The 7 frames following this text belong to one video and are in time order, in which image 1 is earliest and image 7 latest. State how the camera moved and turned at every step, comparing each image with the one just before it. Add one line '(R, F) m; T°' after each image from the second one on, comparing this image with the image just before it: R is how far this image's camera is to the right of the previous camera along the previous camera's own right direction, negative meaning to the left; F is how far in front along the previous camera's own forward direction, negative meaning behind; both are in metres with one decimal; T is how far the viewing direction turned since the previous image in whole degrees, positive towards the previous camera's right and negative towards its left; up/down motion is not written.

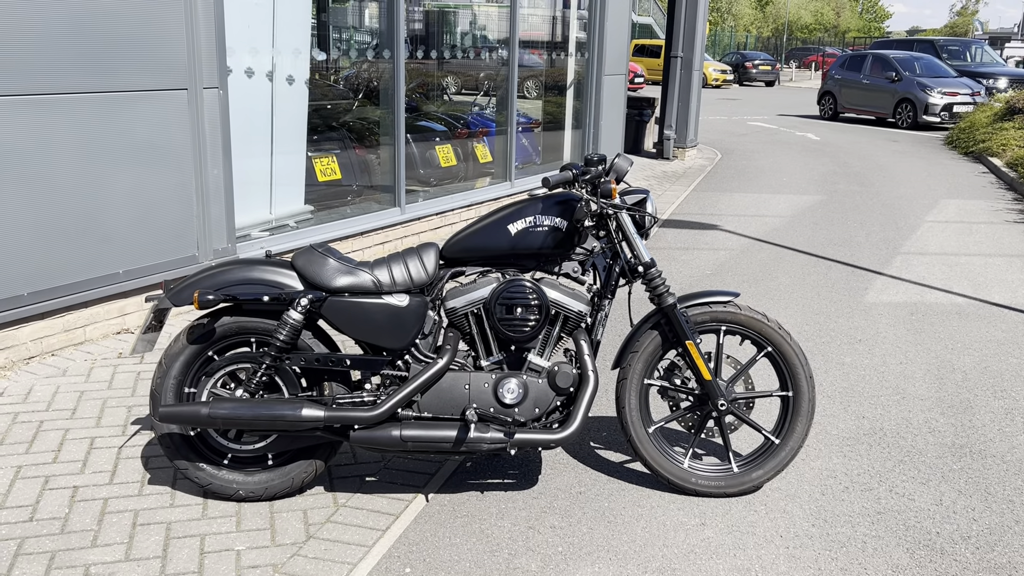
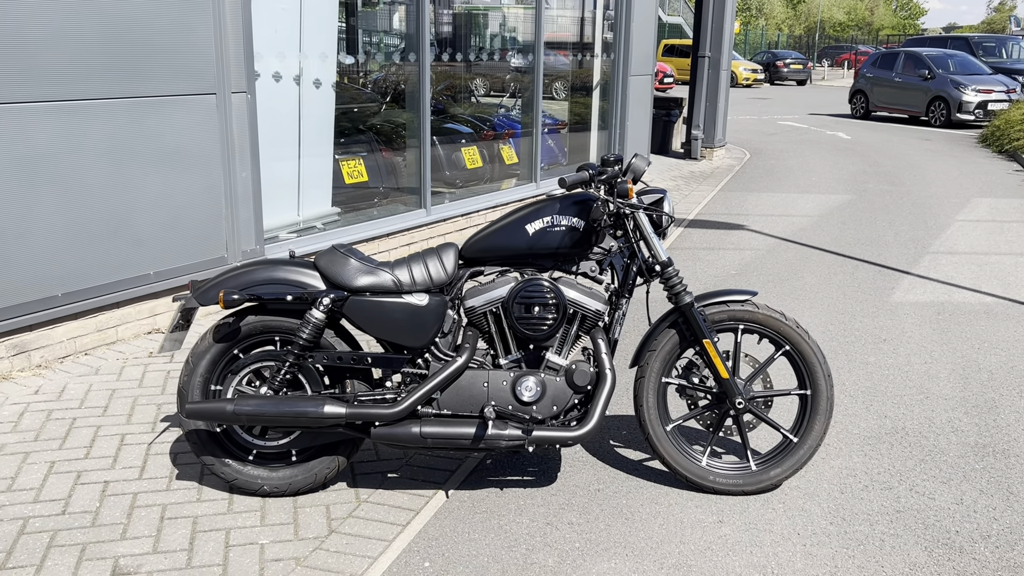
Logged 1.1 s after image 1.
(+0.1, -0.1) m; -2°
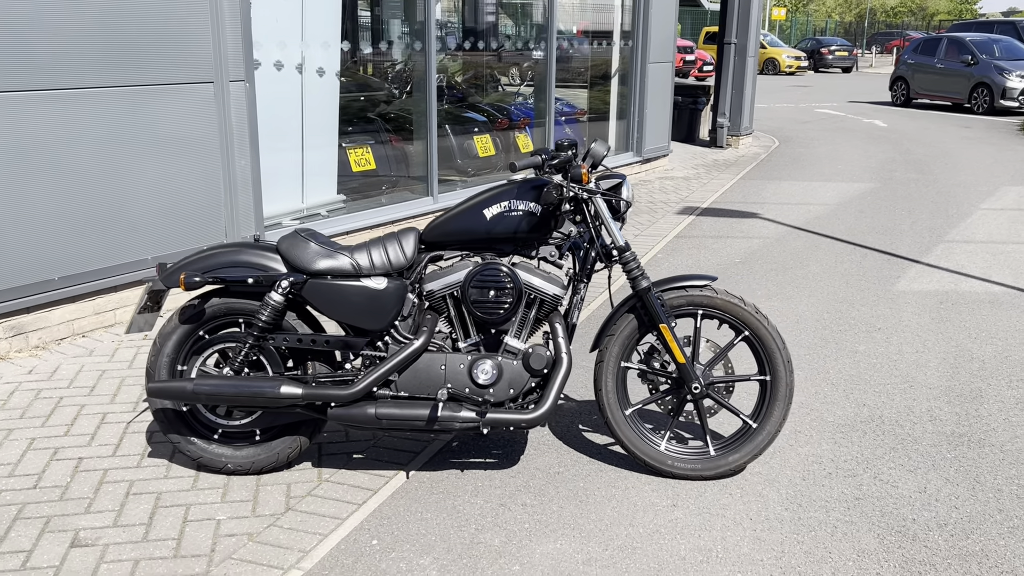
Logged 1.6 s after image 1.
(+0.4, 0.0) m; -3°
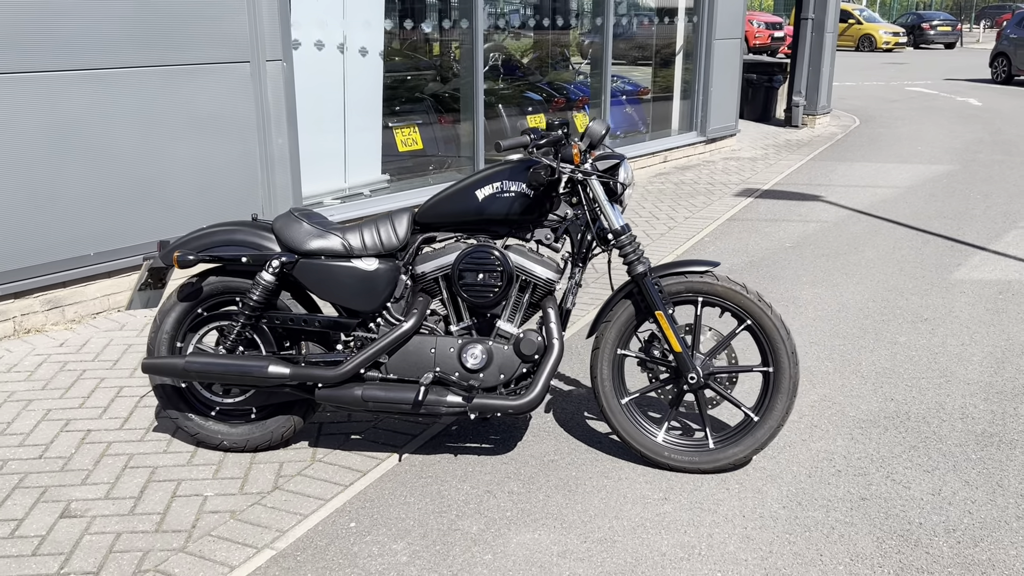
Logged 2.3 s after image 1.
(+0.4, +0.1) m; -5°
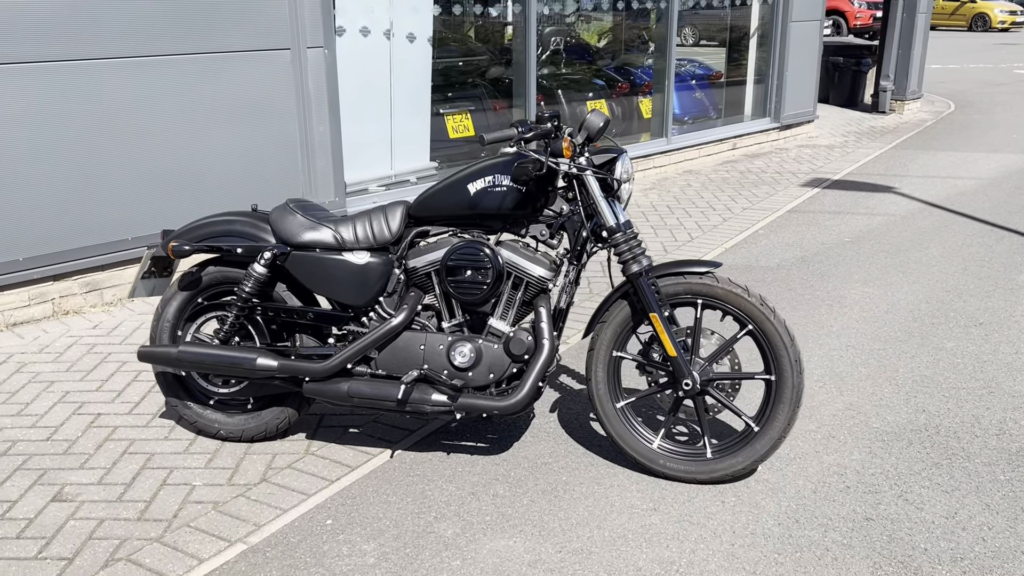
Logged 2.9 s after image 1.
(+0.4, +0.1) m; -6°
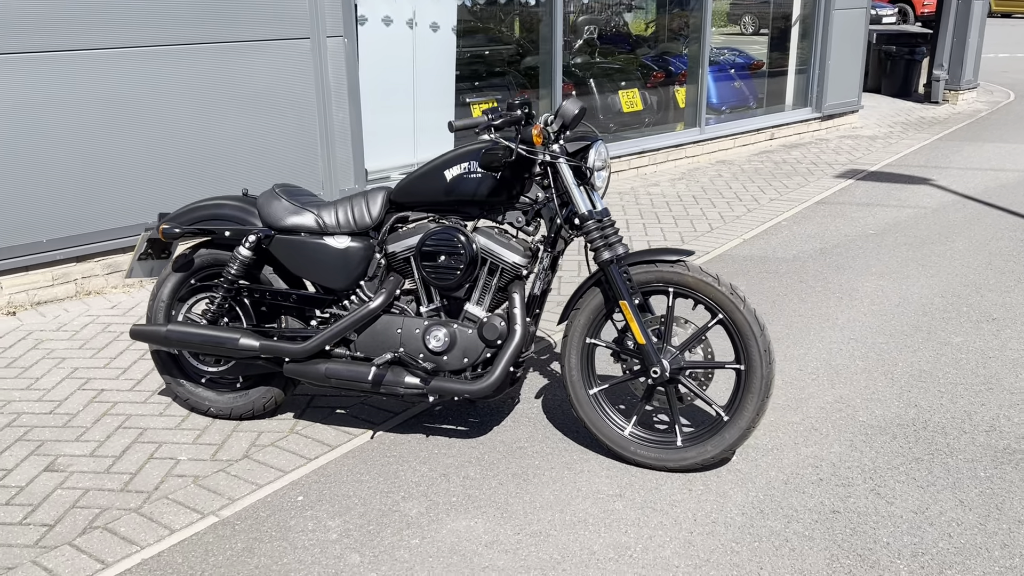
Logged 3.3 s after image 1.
(+0.4, 0.0) m; -4°
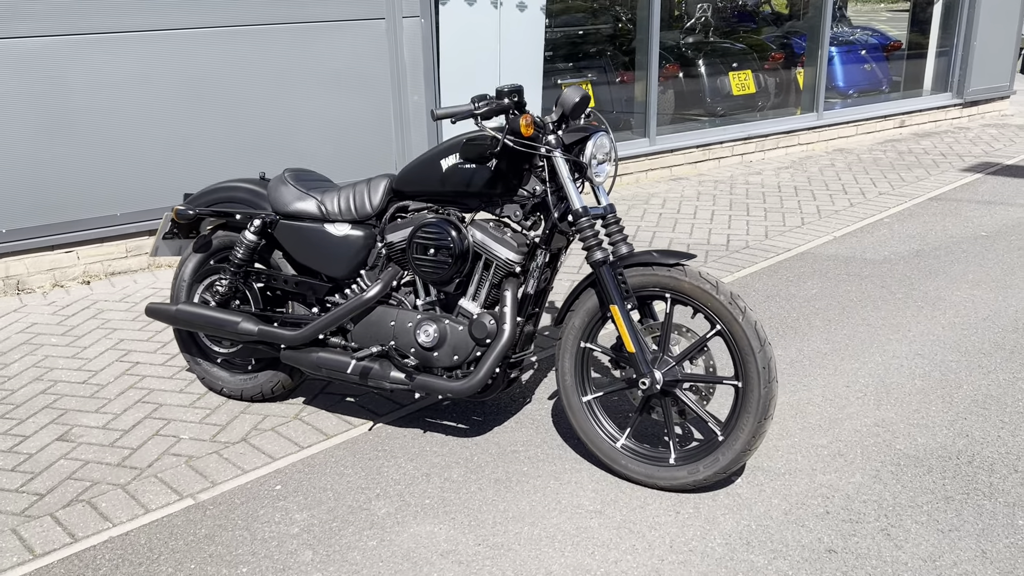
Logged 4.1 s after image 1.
(+0.6, +0.2) m; -9°
